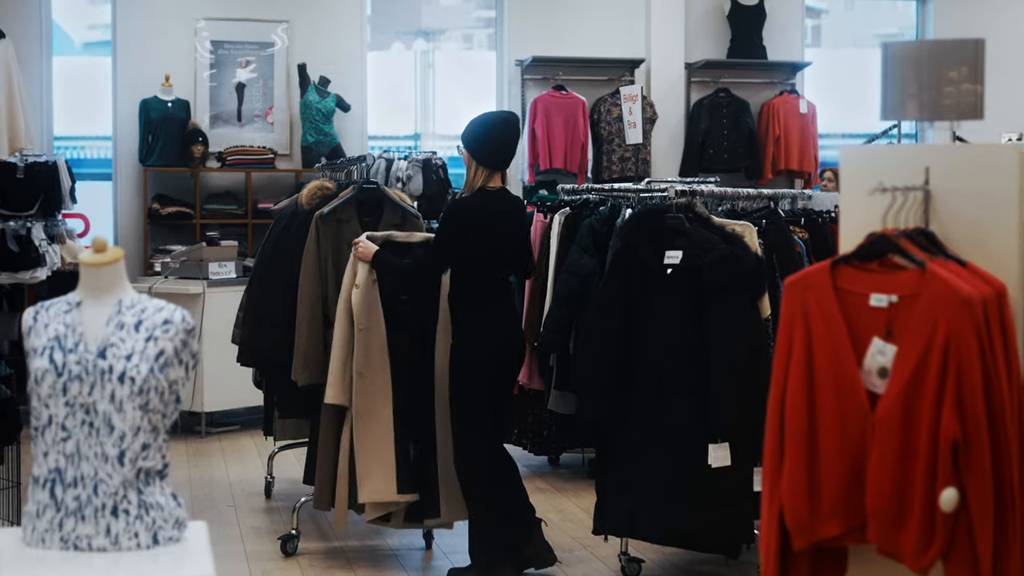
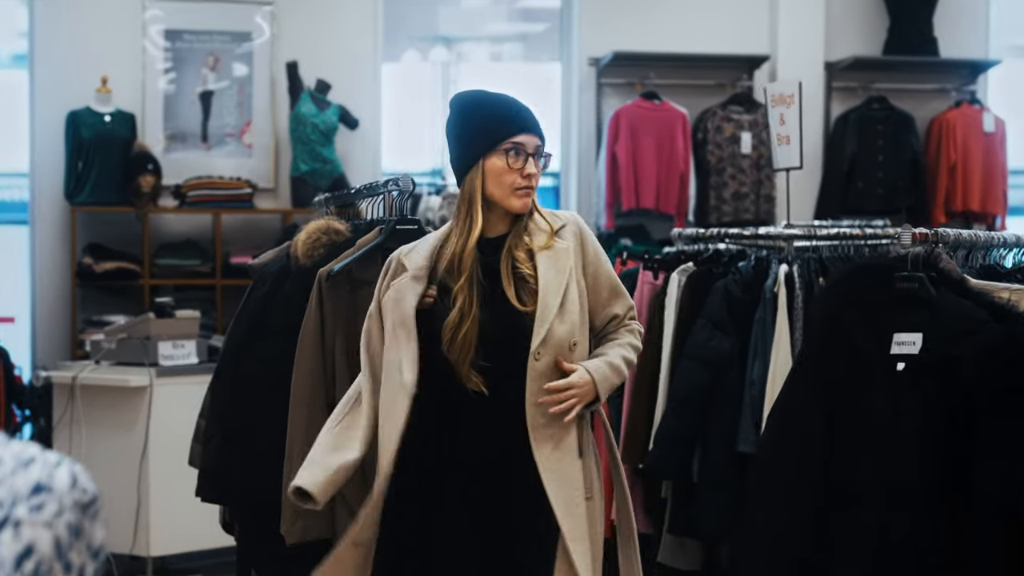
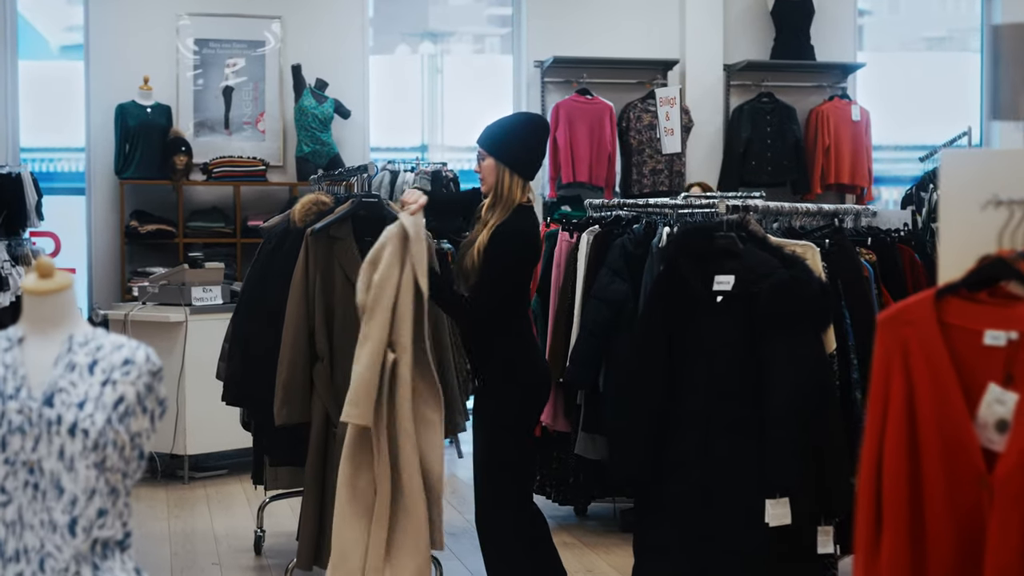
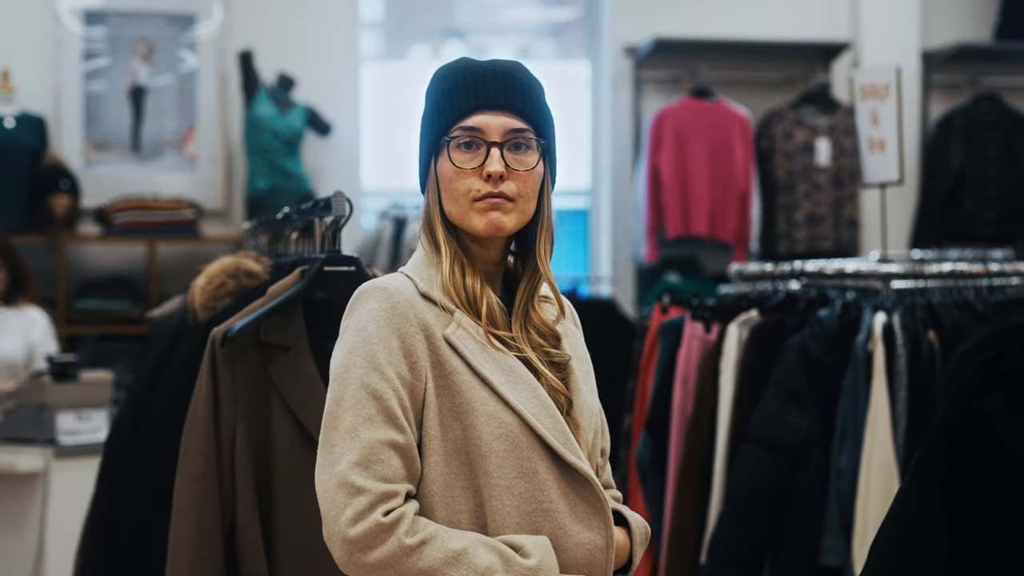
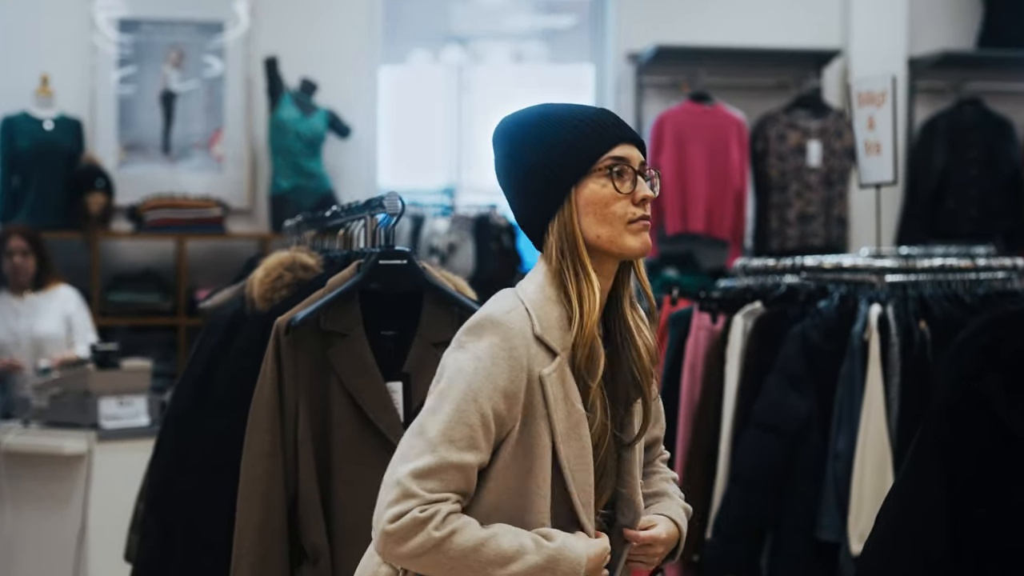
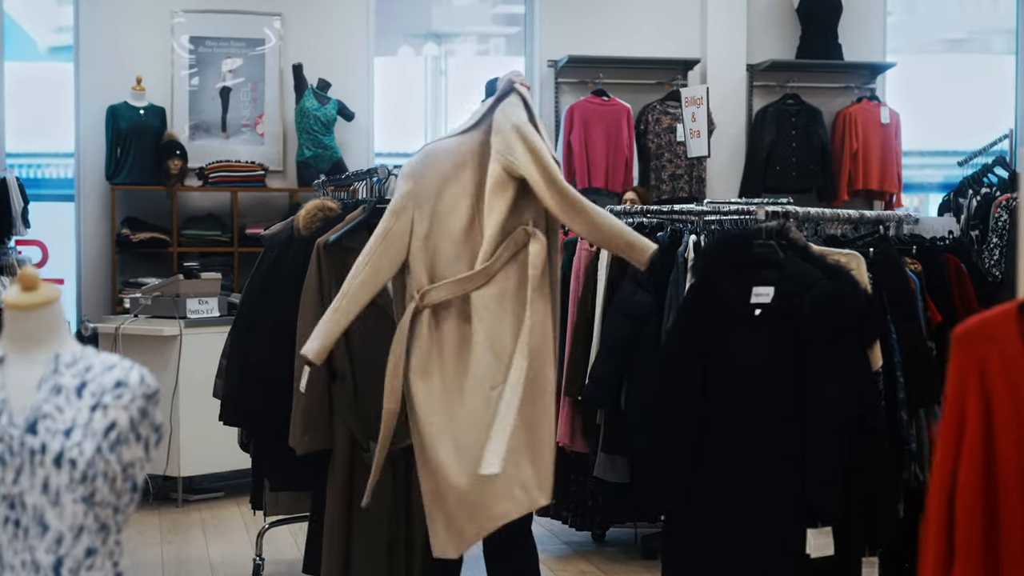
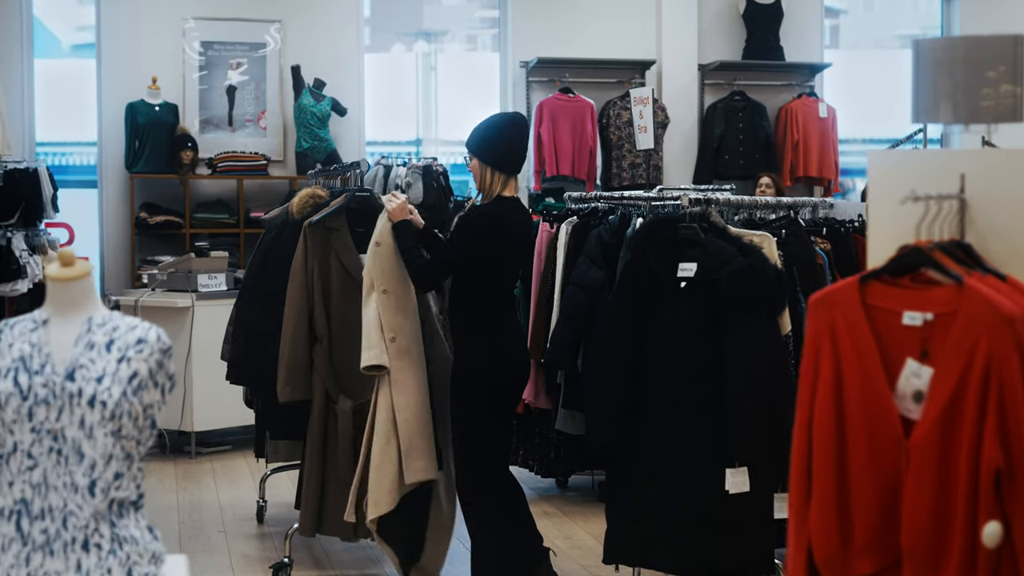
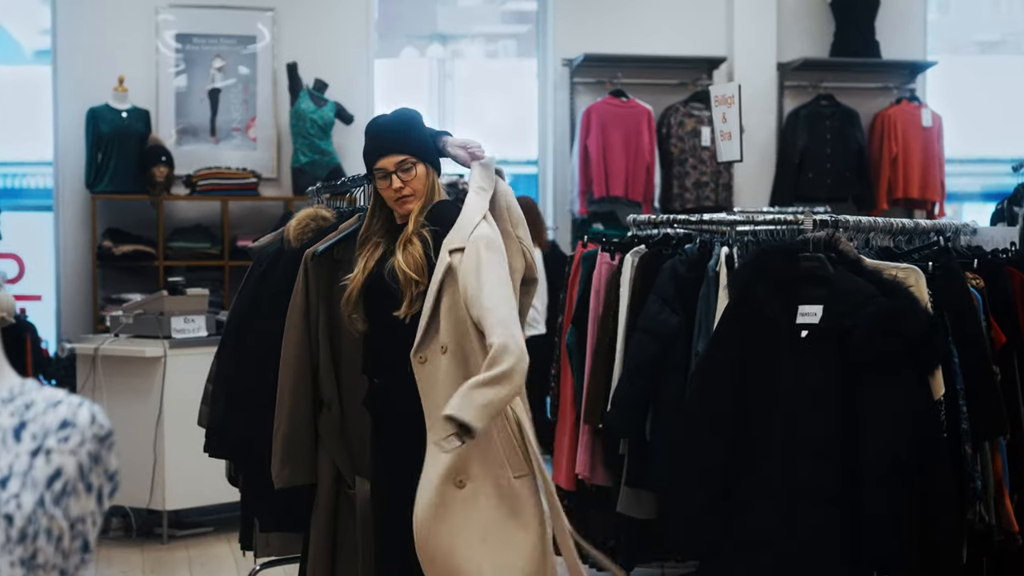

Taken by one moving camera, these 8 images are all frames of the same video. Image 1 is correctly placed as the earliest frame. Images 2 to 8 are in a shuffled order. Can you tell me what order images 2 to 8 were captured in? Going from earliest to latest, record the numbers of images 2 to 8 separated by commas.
7, 3, 6, 8, 2, 5, 4
